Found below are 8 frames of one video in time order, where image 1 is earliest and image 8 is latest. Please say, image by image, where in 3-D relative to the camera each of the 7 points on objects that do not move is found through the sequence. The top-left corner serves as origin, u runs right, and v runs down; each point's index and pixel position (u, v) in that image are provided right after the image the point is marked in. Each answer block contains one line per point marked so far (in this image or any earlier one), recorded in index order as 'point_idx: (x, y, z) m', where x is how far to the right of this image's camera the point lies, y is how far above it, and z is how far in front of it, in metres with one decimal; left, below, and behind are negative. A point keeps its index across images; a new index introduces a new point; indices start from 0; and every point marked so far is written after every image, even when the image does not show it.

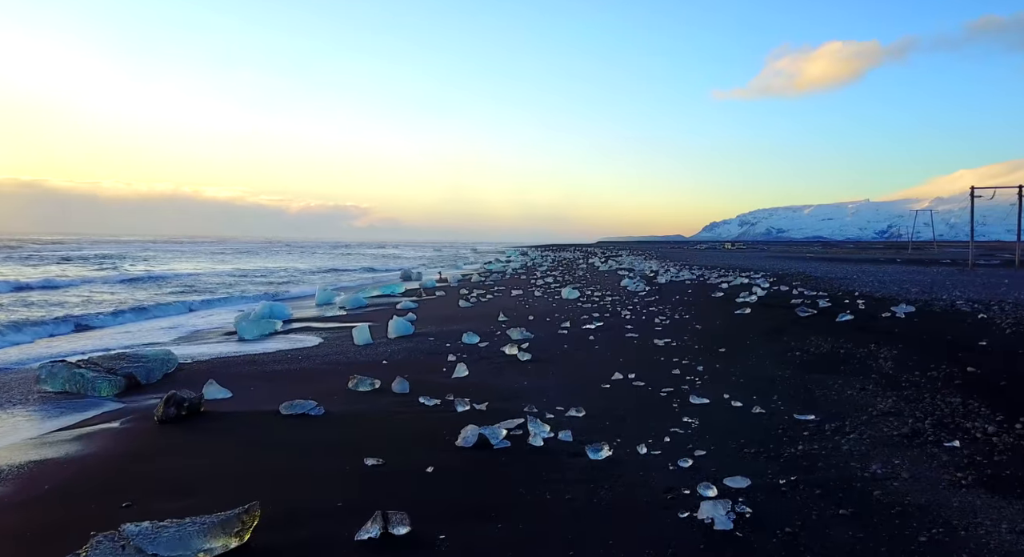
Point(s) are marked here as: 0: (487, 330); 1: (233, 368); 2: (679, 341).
0: (-0.4, -0.9, +10.2) m
1: (-3.5, -1.1, +7.6) m
2: (+2.3, -0.9, +8.5) m
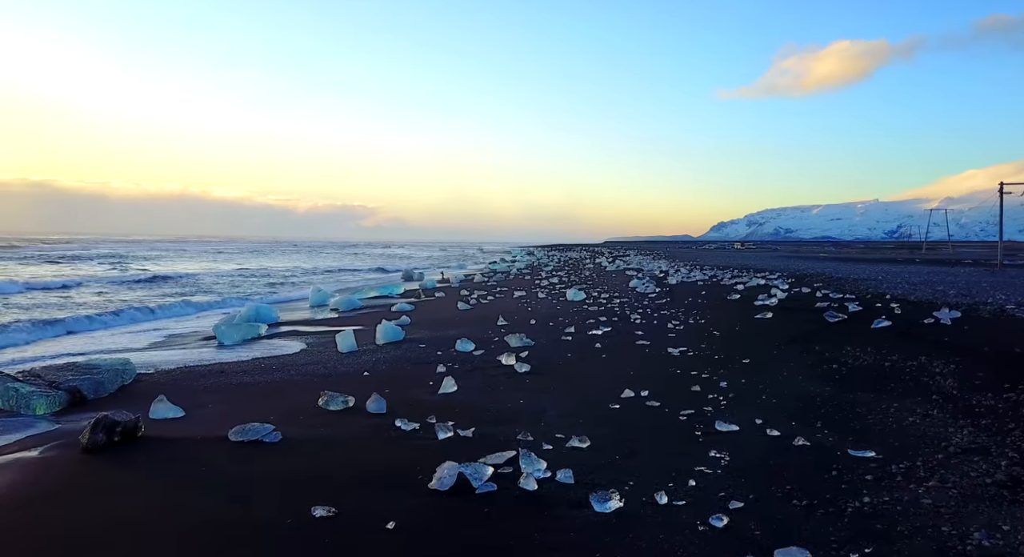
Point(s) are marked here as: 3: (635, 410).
0: (-0.4, -0.9, +9.4) m
1: (-3.5, -1.1, +6.8) m
2: (+2.3, -0.9, +7.6) m
3: (+1.0, -1.1, +5.1) m
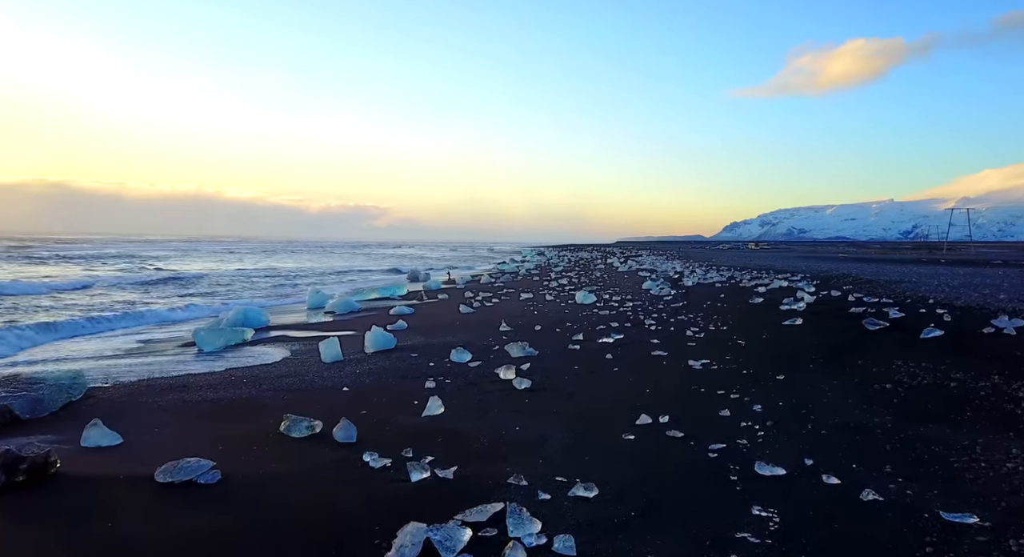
0: (-0.4, -0.9, +8.5) m
1: (-3.5, -1.2, +6.0) m
2: (+2.3, -0.9, +6.7) m
3: (+1.0, -1.1, +4.2) m
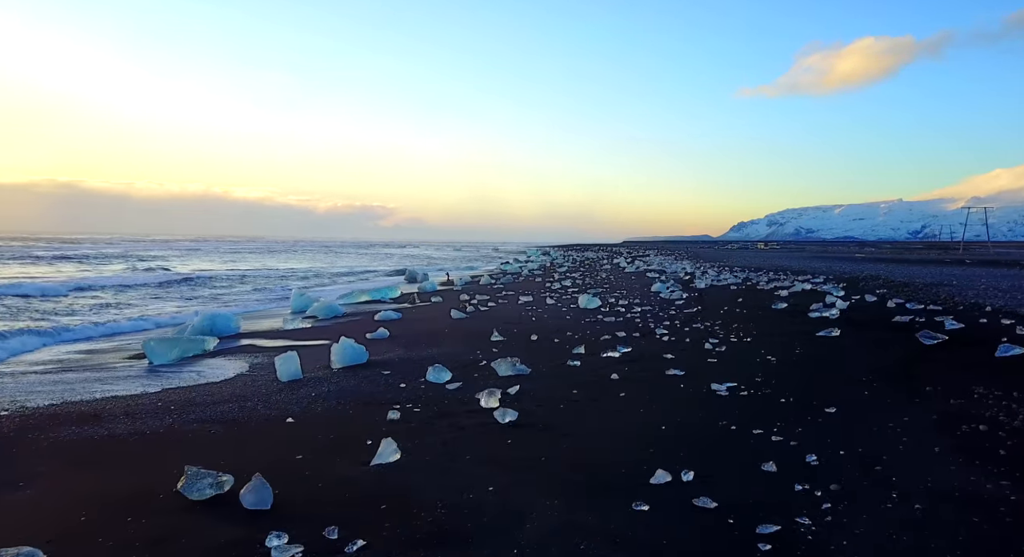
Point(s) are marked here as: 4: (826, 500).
0: (-0.5, -1.0, +7.3) m
1: (-3.7, -1.2, +4.9) m
2: (+2.1, -1.0, +5.5) m
3: (+0.8, -1.2, +3.0) m
4: (+1.6, -1.1, +3.0) m
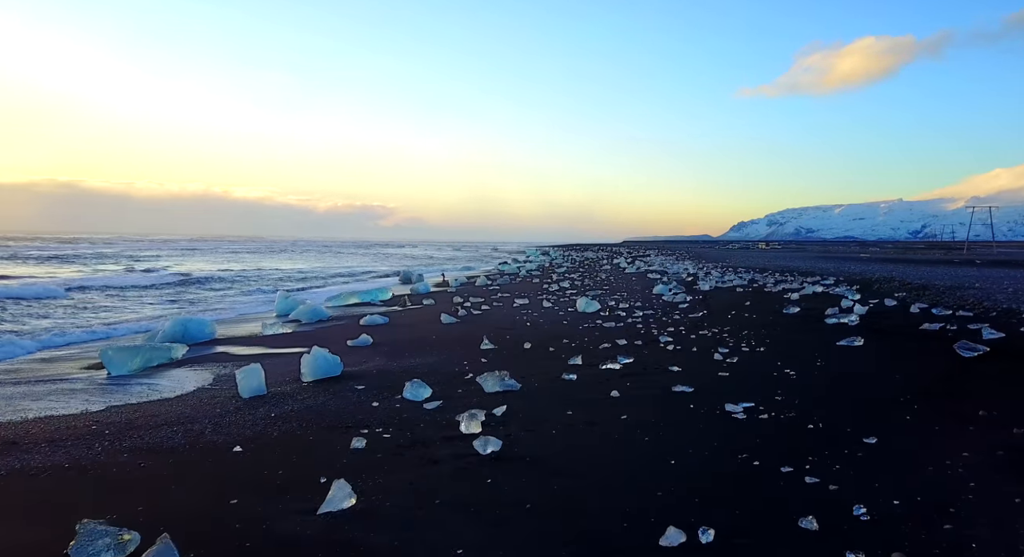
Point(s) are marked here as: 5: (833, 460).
0: (-0.6, -1.0, +6.6) m
1: (-3.8, -1.2, +4.2) m
2: (+2.0, -1.0, +4.8) m
3: (+0.7, -1.2, +2.3) m
4: (+1.4, -1.2, +2.3) m
5: (+1.9, -1.1, +3.6) m
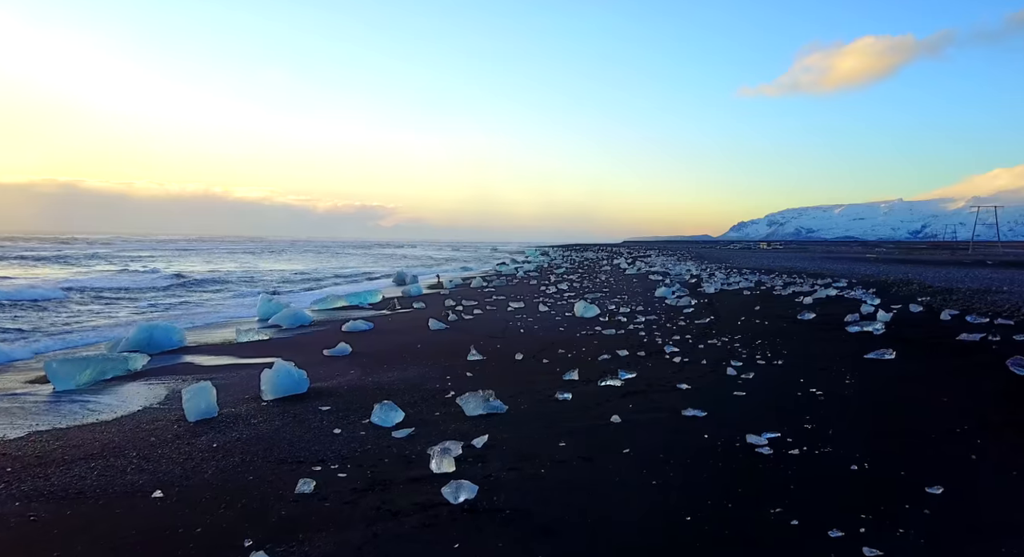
0: (-0.8, -1.1, +5.9) m
1: (-3.9, -1.3, +3.4) m
2: (+1.9, -1.1, +4.1) m
3: (+0.6, -1.3, +1.6) m
4: (+1.3, -1.2, +1.6) m
5: (+1.8, -1.1, +2.8) m
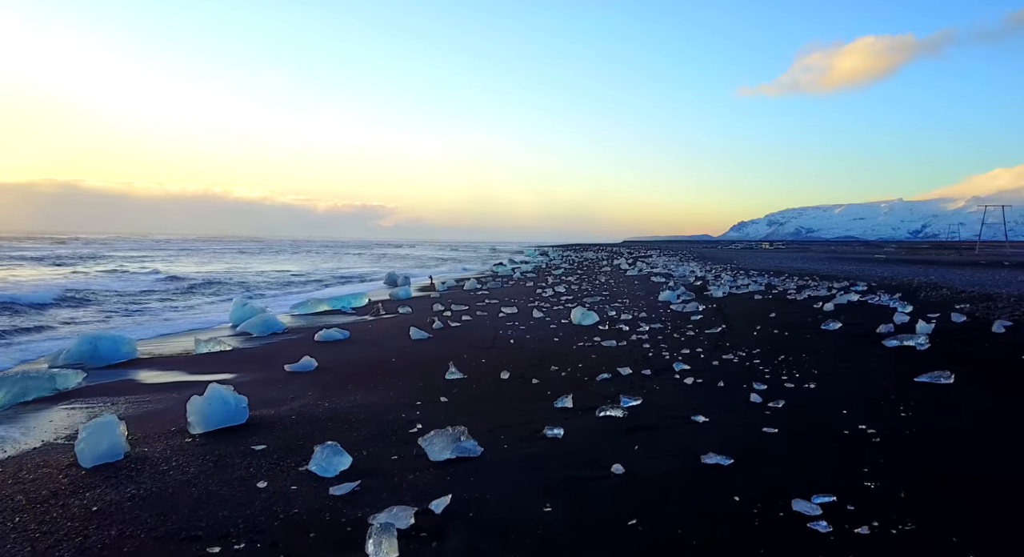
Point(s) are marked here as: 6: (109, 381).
0: (-0.9, -1.1, +4.8) m
1: (-4.1, -1.4, +2.4) m
2: (+1.7, -1.1, +3.0) m
3: (+0.4, -1.3, +0.5) m
4: (+1.2, -1.3, +0.5) m
5: (+1.6, -1.2, +1.8) m
6: (-4.8, -1.2, +7.3) m
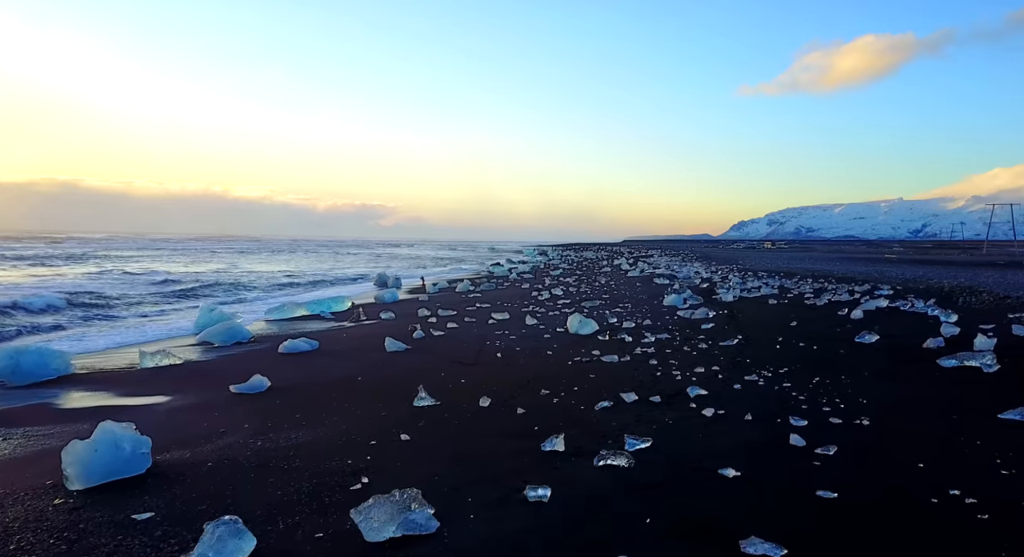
0: (-1.1, -1.2, +3.7) m
1: (-4.2, -1.4, +1.3) m
2: (+1.6, -1.2, +1.9) m
3: (+0.3, -1.4, -0.6) m
4: (+1.0, -1.3, -0.6) m
5: (+1.4, -1.3, +0.7) m
6: (-5.0, -1.3, +6.2) m
